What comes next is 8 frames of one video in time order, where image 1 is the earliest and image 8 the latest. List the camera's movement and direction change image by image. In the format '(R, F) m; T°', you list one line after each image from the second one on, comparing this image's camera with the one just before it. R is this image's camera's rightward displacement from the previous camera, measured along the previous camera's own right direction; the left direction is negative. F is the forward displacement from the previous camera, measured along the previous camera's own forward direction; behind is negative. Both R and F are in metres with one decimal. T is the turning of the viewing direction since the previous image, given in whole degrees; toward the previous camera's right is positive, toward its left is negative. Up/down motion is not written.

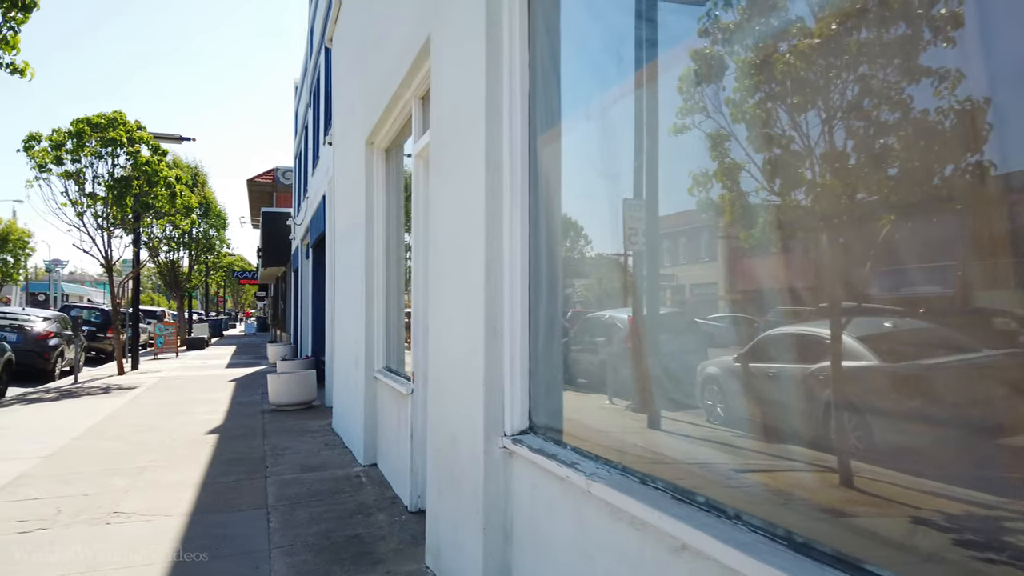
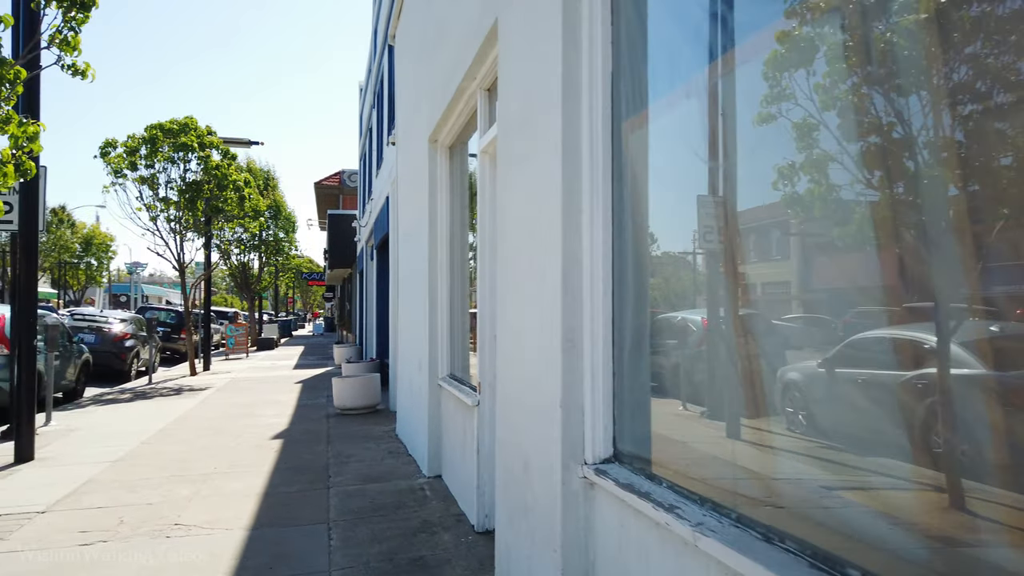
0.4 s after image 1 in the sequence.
(-0.1, +0.4) m; -5°
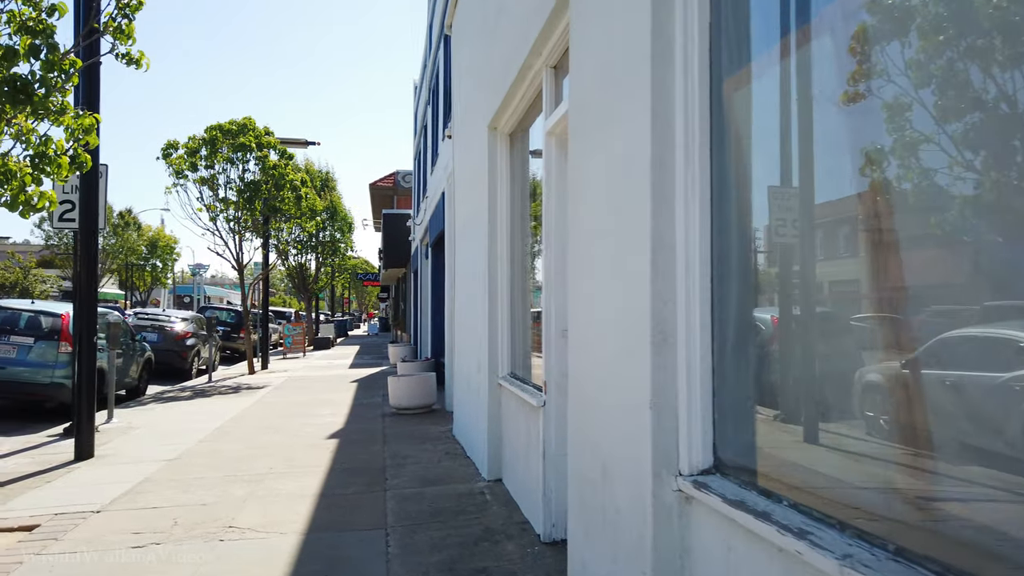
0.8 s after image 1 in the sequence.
(-0.1, +0.3) m; -4°
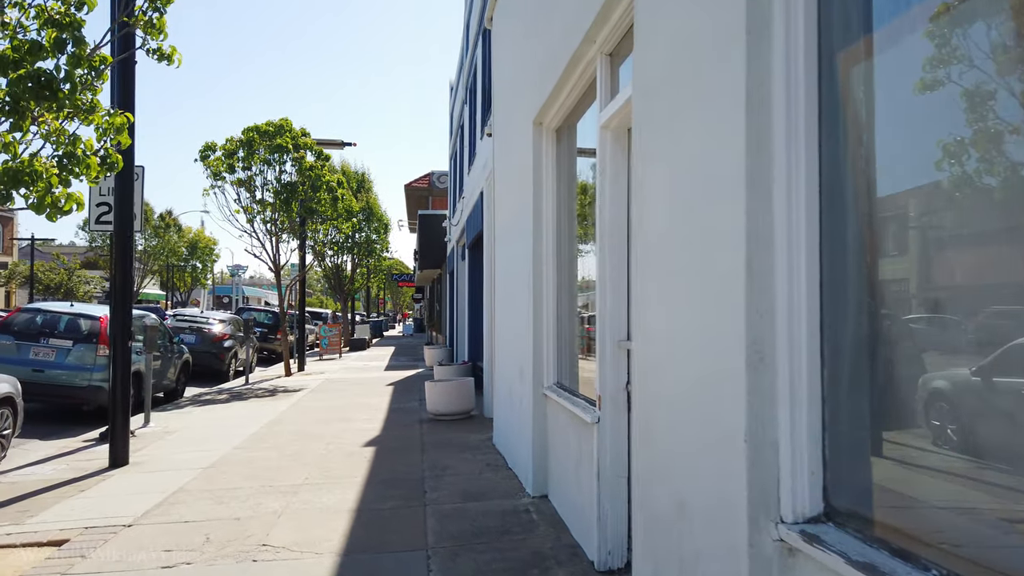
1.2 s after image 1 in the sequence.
(-0.1, +0.3) m; -3°
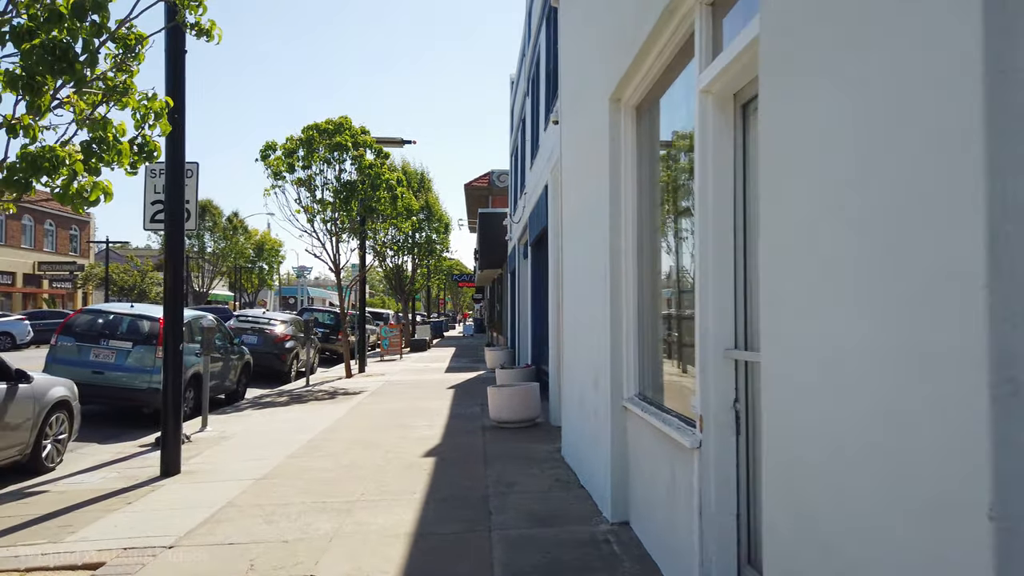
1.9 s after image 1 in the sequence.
(-0.1, +0.6) m; -5°
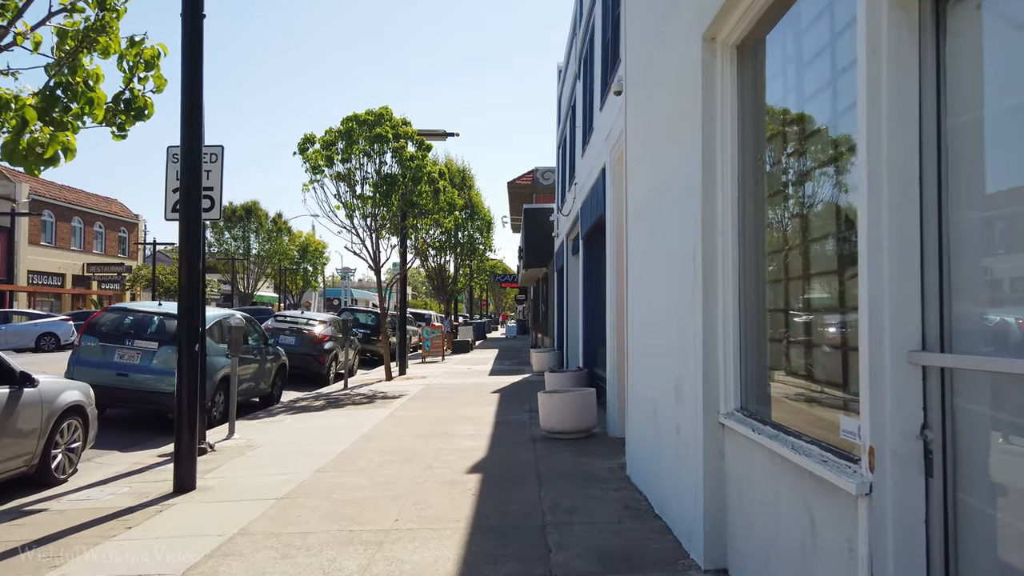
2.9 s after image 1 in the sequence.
(-0.1, +1.0) m; -3°
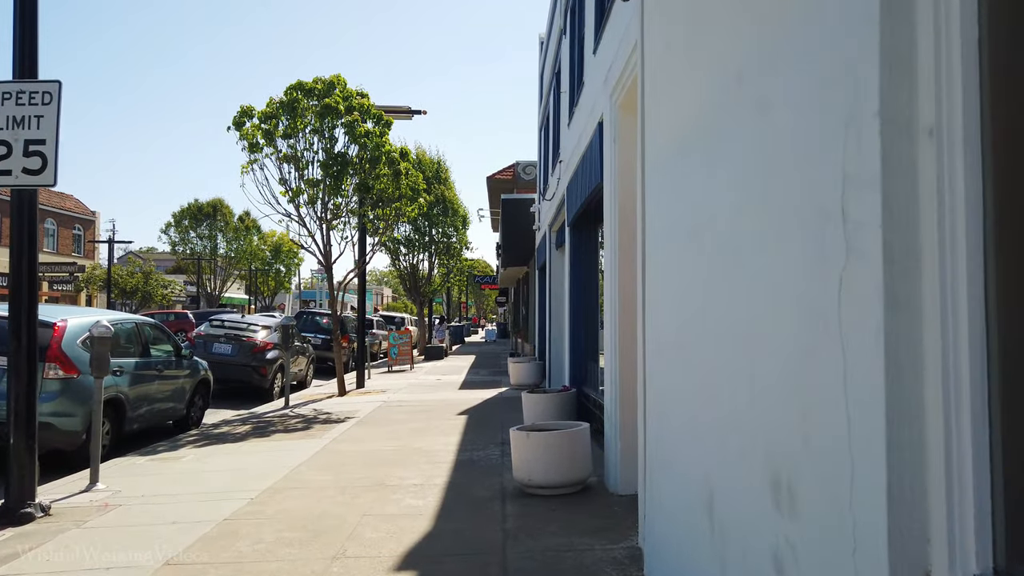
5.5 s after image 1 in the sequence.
(+0.2, +2.5) m; +1°
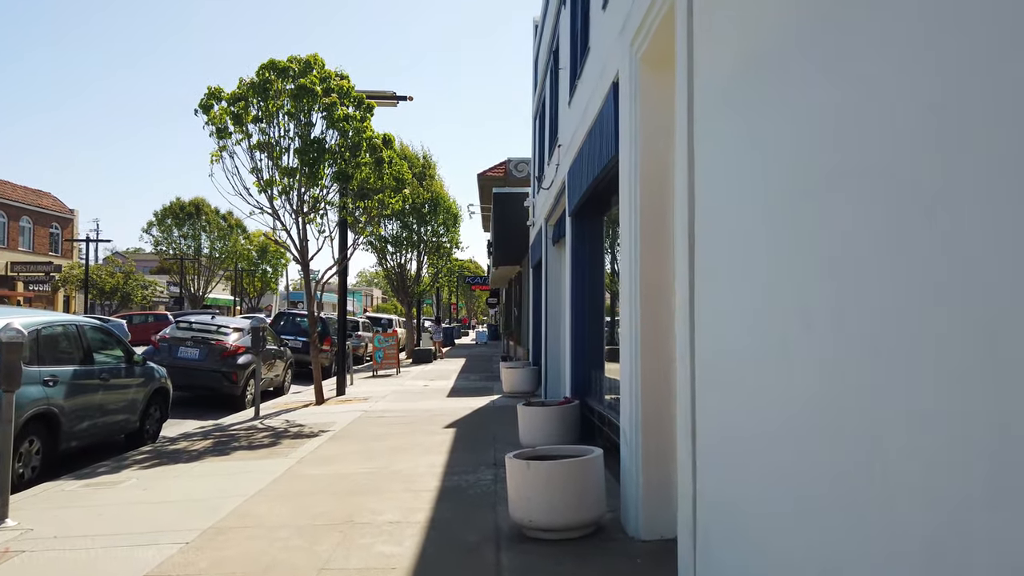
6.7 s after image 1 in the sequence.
(0.0, +1.2) m; +1°
